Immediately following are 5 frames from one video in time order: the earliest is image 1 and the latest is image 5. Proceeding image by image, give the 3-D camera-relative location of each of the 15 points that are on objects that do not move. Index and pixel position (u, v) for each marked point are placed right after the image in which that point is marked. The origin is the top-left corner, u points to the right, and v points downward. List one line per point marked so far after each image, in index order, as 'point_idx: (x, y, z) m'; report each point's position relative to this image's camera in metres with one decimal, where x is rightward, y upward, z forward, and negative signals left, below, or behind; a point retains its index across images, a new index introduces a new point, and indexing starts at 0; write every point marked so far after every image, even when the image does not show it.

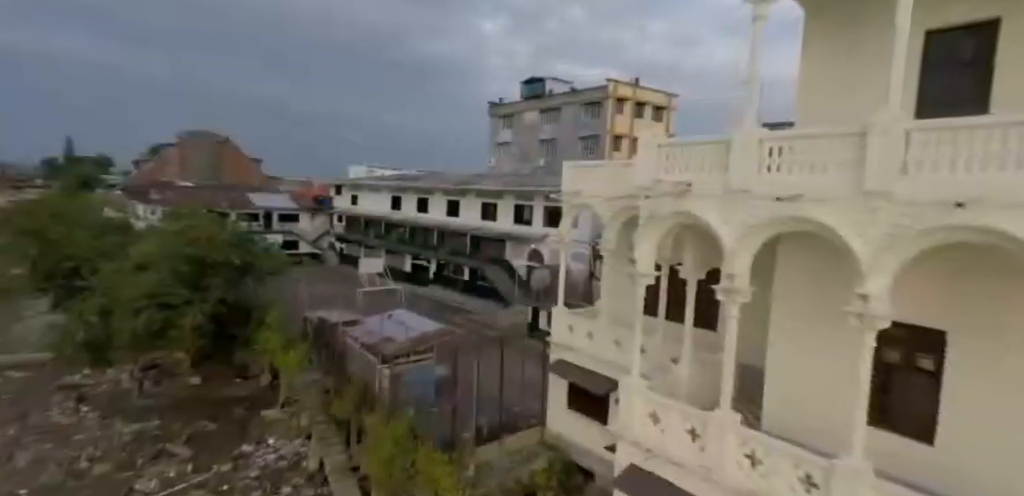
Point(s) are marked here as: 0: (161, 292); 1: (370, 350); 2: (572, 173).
0: (-12.7, -1.6, +18.7) m
1: (-4.3, -3.1, +15.8) m
2: (+1.5, +1.9, +13.1) m
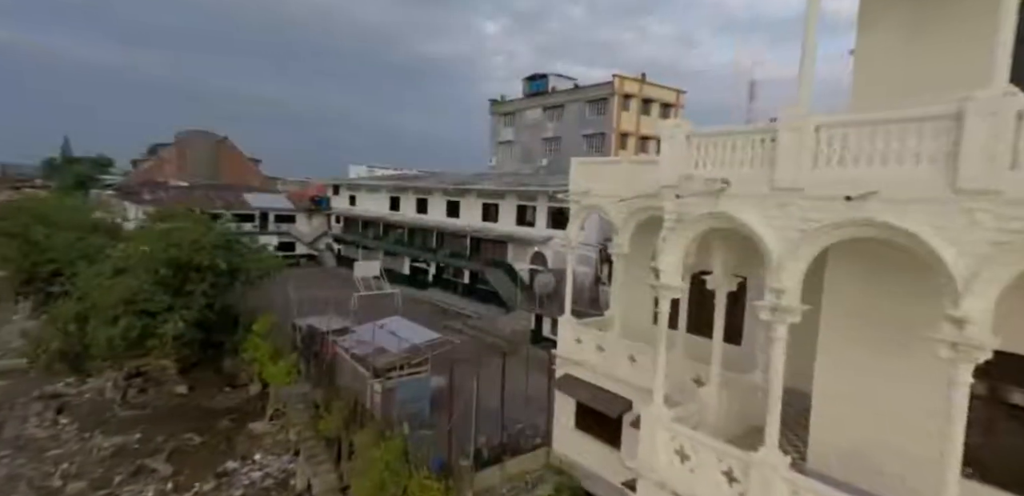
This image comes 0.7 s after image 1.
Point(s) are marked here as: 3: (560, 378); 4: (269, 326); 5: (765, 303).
0: (-12.6, -1.7, +17.6) m
1: (-4.2, -3.2, +14.7) m
2: (+1.6, +1.8, +12.0) m
3: (+1.1, -3.0, +12.2) m
4: (-8.8, -2.8, +19.0) m
5: (+2.8, -0.6, +5.8) m
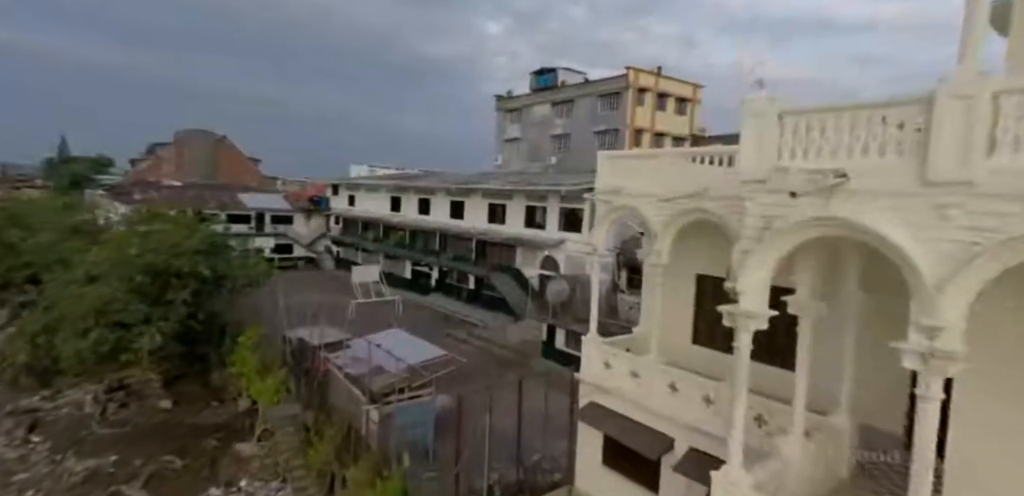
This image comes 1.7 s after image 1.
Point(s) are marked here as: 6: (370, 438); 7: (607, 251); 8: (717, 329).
0: (-12.2, -1.8, +16.0) m
1: (-3.9, -3.4, +13.0) m
2: (+1.9, +1.6, +10.3) m
3: (+1.5, -3.2, +10.5) m
4: (-8.4, -3.0, +17.3) m
5: (+3.1, -0.8, +4.1) m
6: (-3.2, -4.3, +11.9) m
7: (+1.9, -0.1, +10.4) m
8: (+3.6, -1.4, +9.7) m
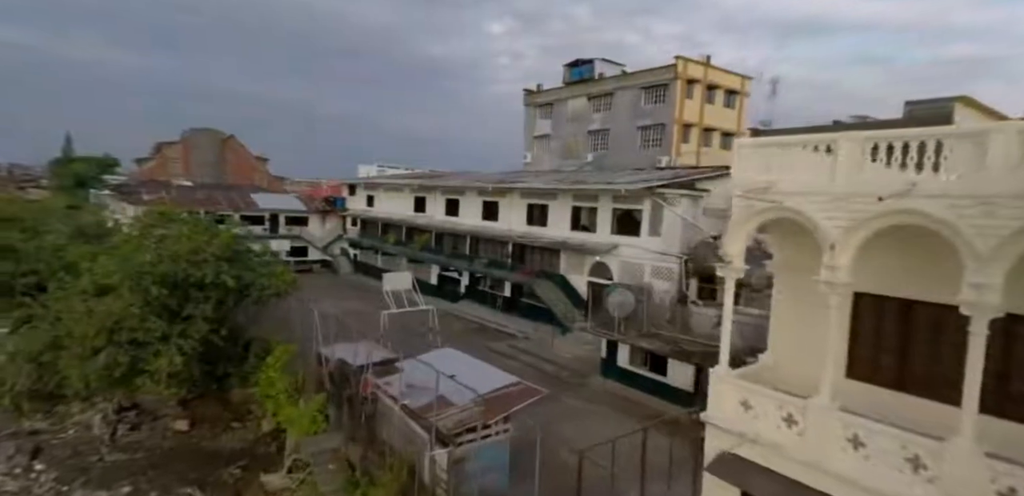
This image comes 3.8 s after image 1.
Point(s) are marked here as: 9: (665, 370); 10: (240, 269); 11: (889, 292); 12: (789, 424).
0: (-10.4, -2.0, +14.0) m
1: (-2.0, -3.6, +11.0) m
2: (+3.7, +1.4, +8.2) m
3: (+3.3, -3.4, +8.5) m
4: (-6.5, -3.2, +15.3) m
5: (+4.9, -0.9, +2.0) m
6: (-1.4, -4.5, +9.9) m
7: (+3.7, -0.2, +8.4) m
8: (+5.4, -1.6, +7.6) m
9: (+4.7, -3.8, +16.2) m
10: (-8.3, -0.6, +16.0) m
11: (+5.3, -0.6, +7.2) m
12: (+4.1, -2.5, +7.4) m
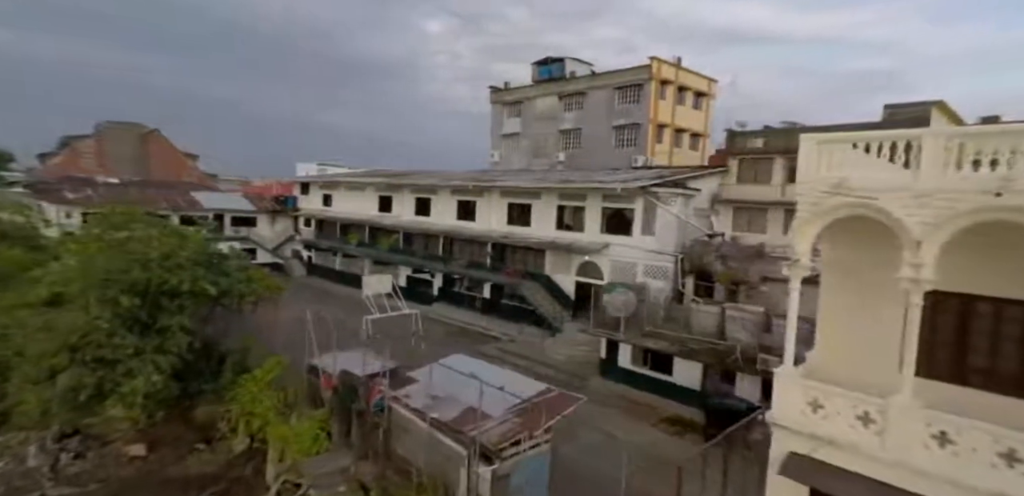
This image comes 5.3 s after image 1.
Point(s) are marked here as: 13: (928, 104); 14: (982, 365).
0: (-9.9, -2.1, +12.2) m
1: (-1.2, -3.6, +10.2) m
2: (+4.8, +1.5, +8.1) m
3: (+4.3, -3.4, +8.3) m
4: (-6.3, -3.2, +14.0) m
5: (+6.7, -0.9, +2.1) m
6: (-0.5, -4.5, +9.2) m
7: (+4.7, -0.2, +8.3) m
8: (+6.6, -1.6, +7.7) m
9: (+4.8, -3.7, +16.1) m
10: (-8.1, -0.7, +14.4) m
11: (+6.5, -0.6, +7.3) m
12: (+5.2, -2.5, +7.4) m
13: (+13.1, +4.5, +16.4) m
14: (+6.8, -1.7, +7.5) m
